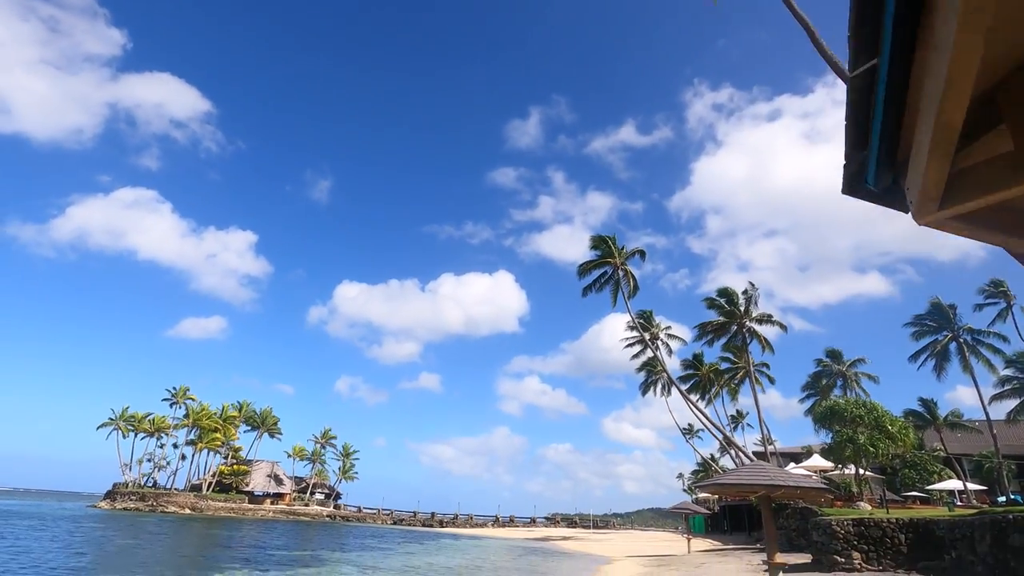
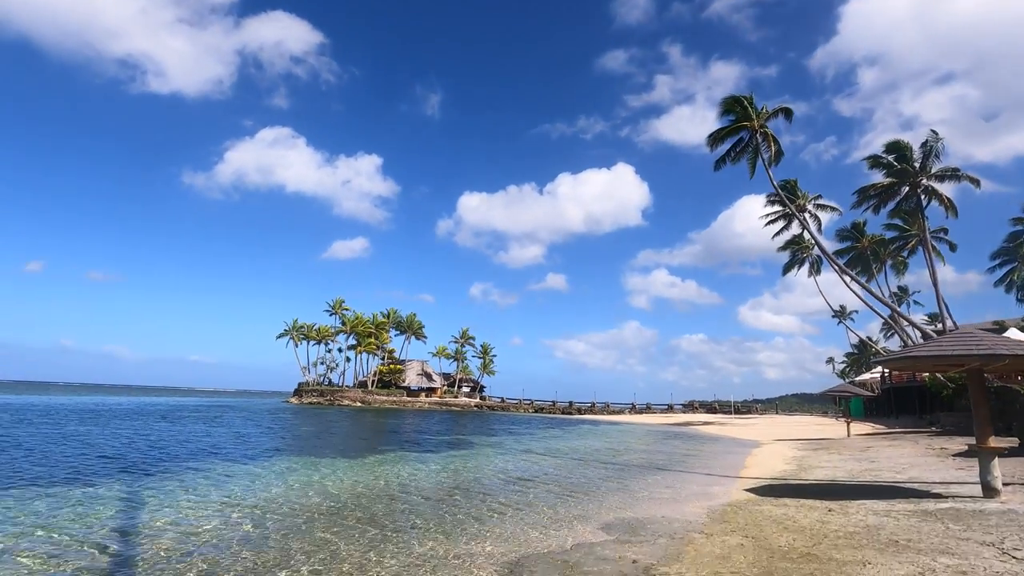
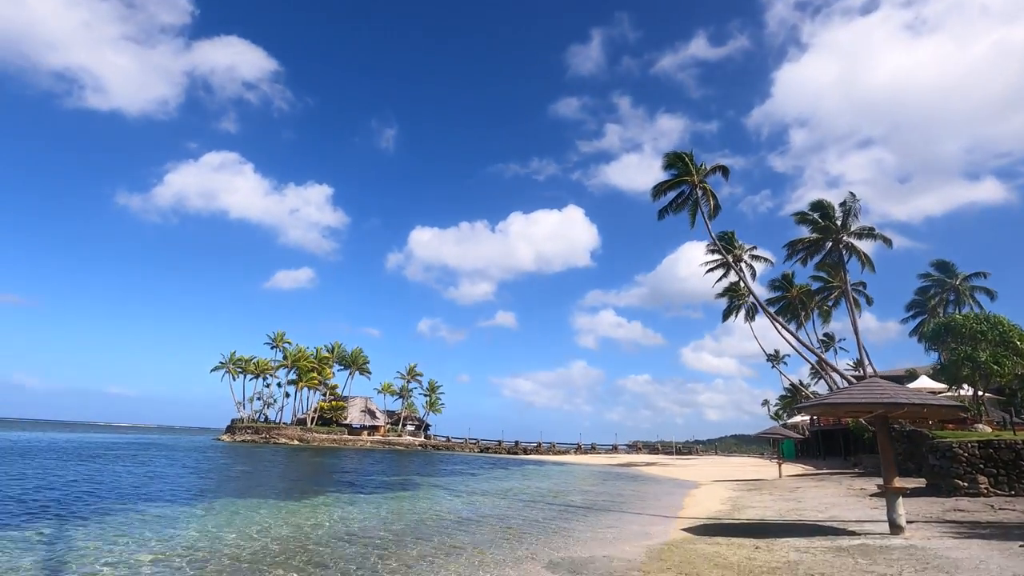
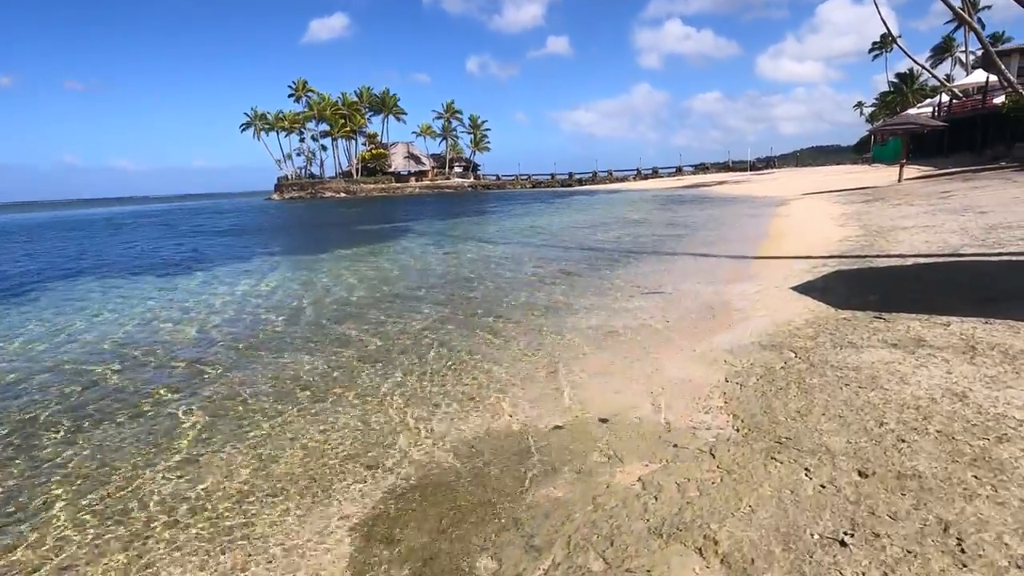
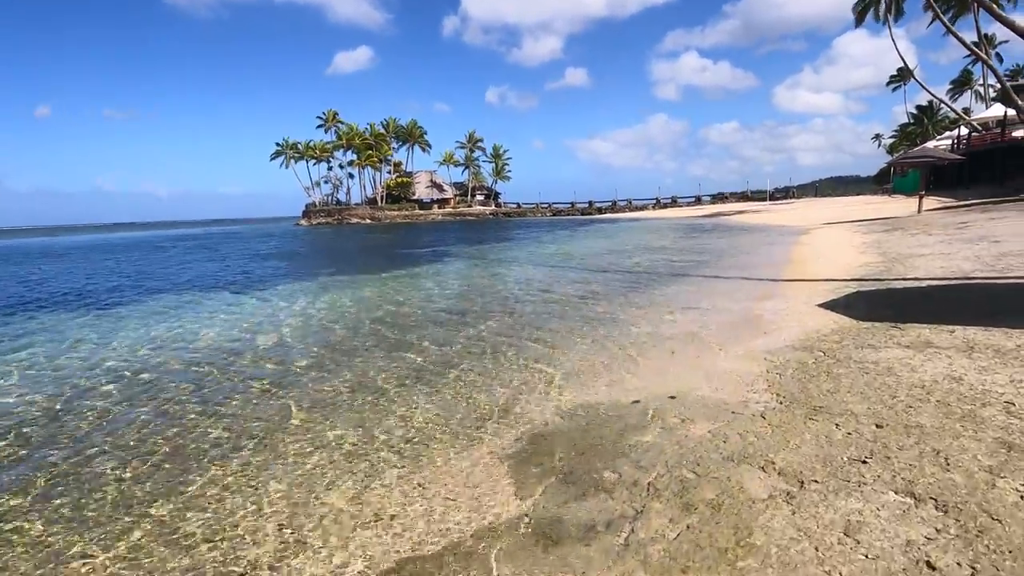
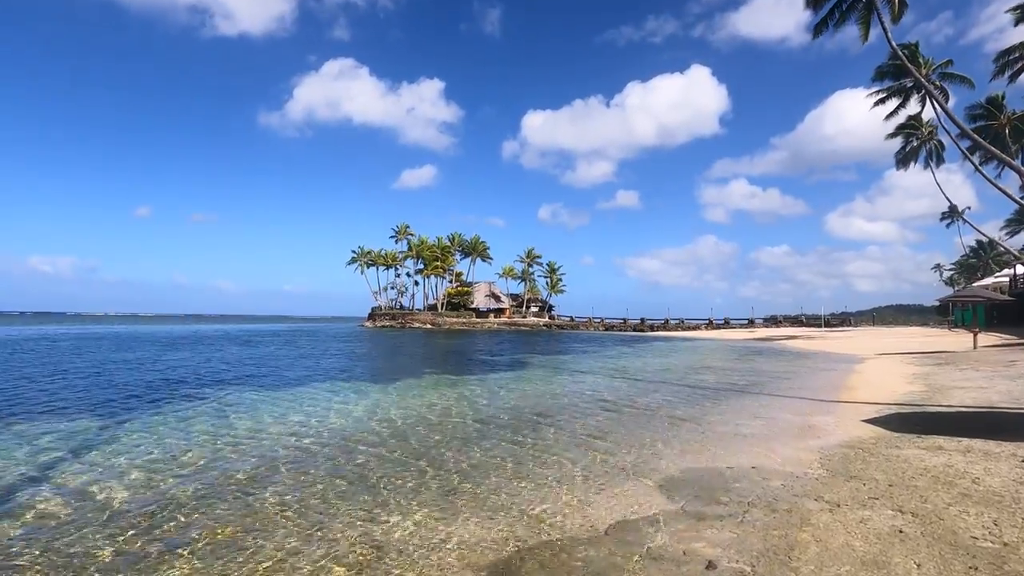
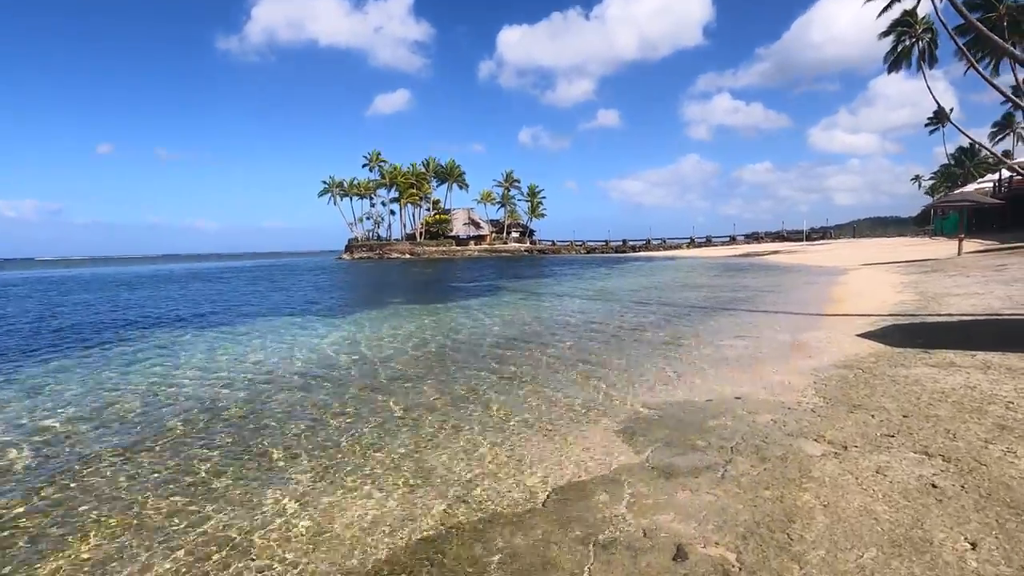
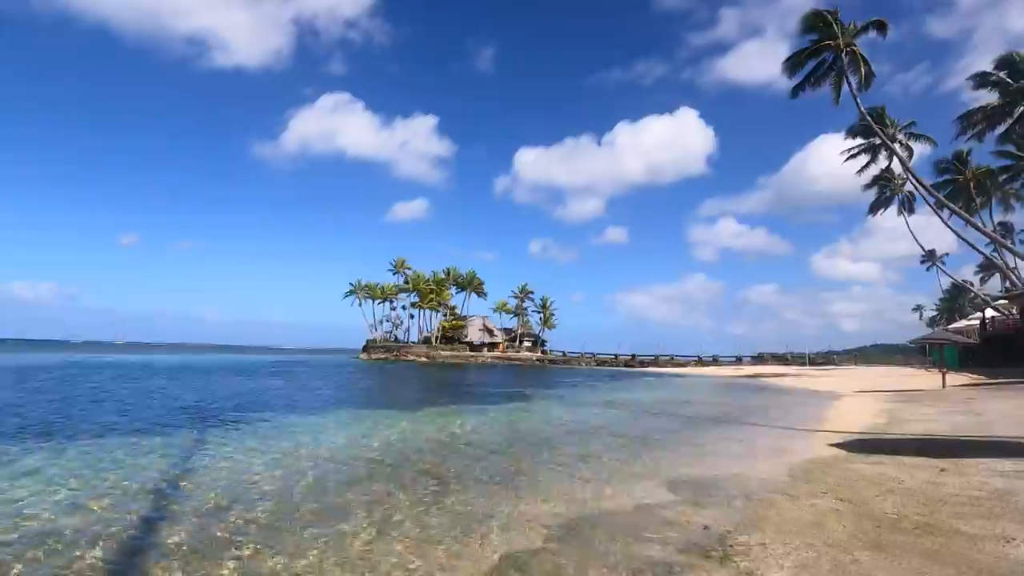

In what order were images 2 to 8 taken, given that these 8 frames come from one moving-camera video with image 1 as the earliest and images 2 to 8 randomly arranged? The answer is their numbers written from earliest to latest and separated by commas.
3, 2, 8, 6, 7, 5, 4
